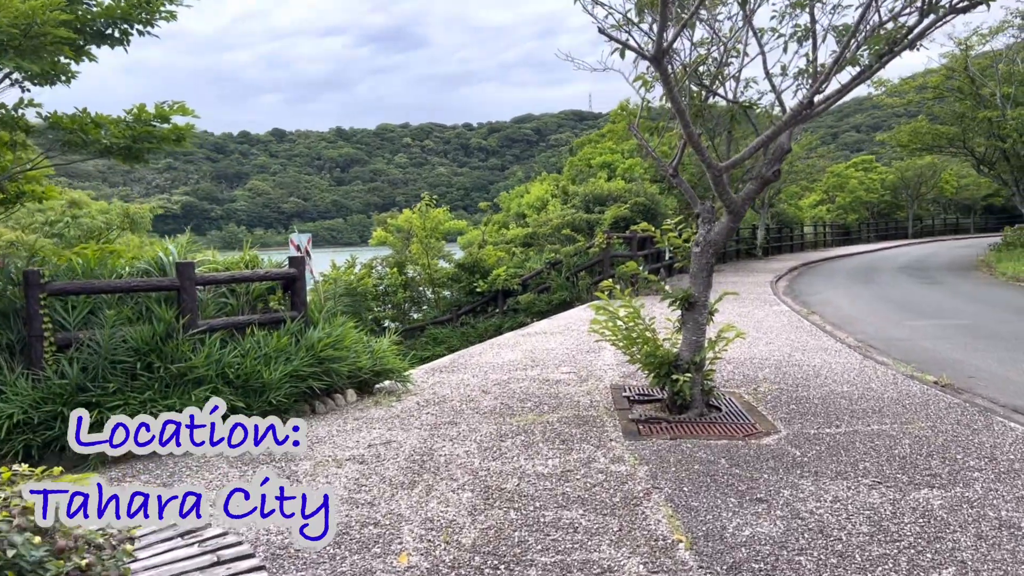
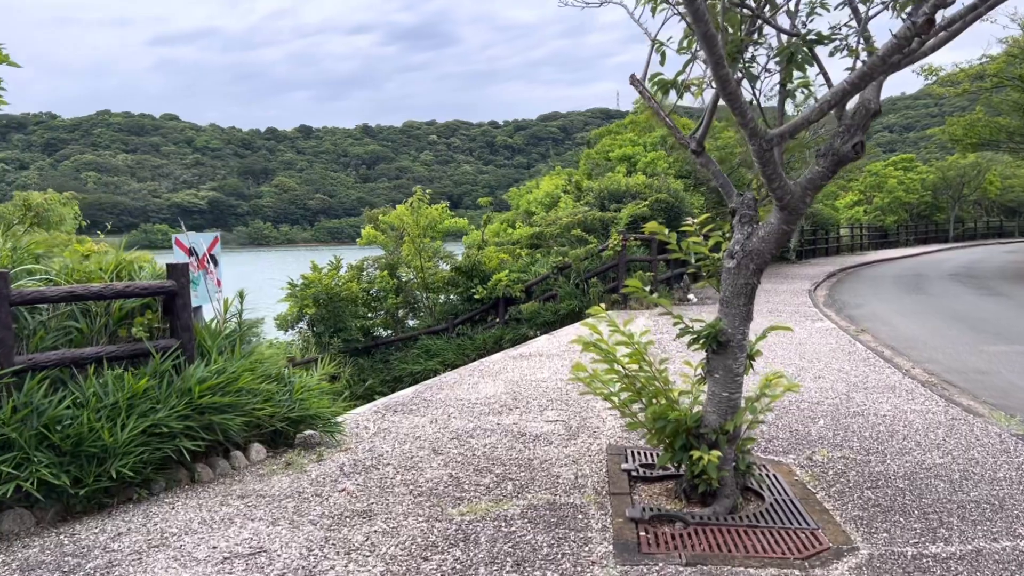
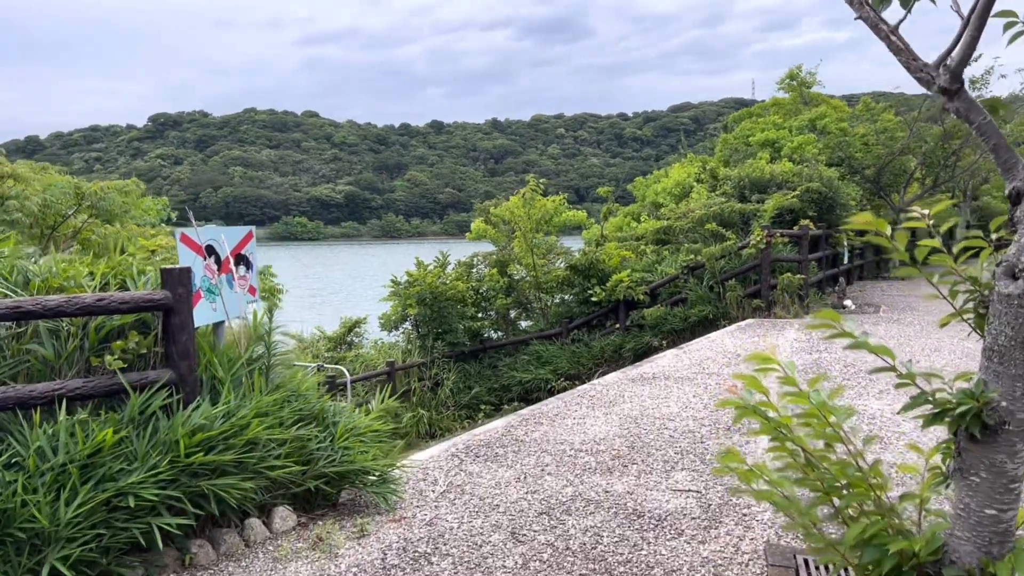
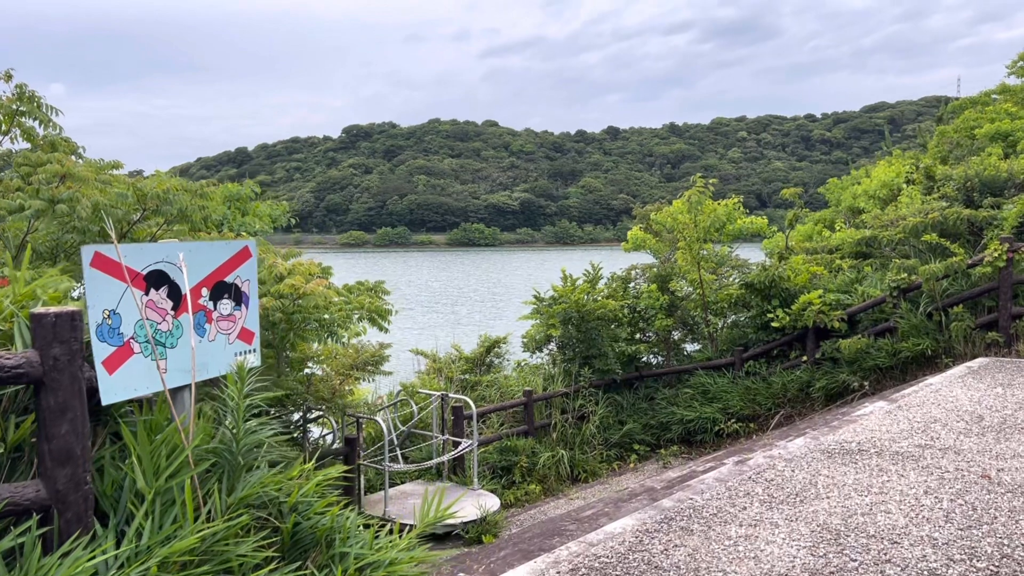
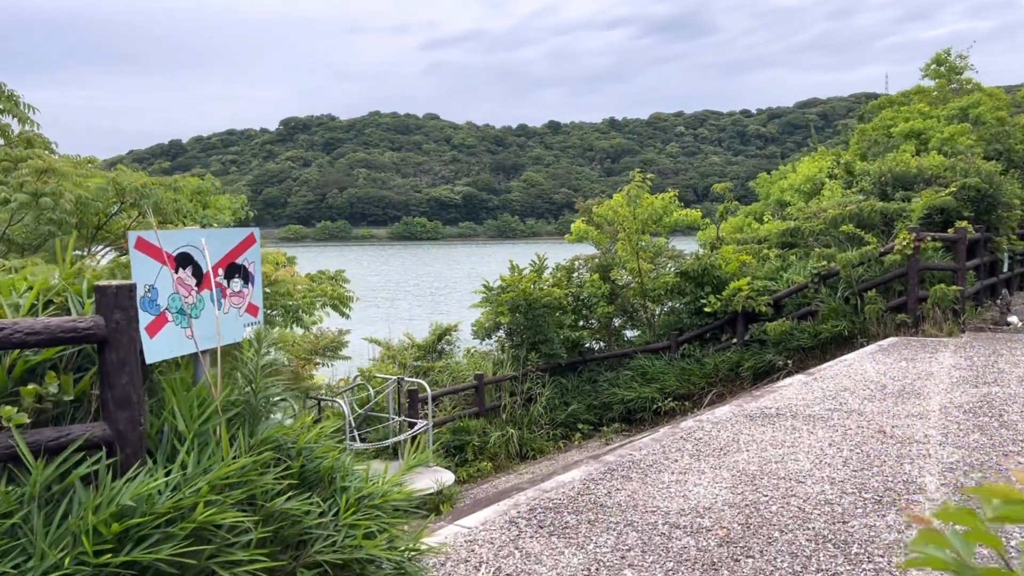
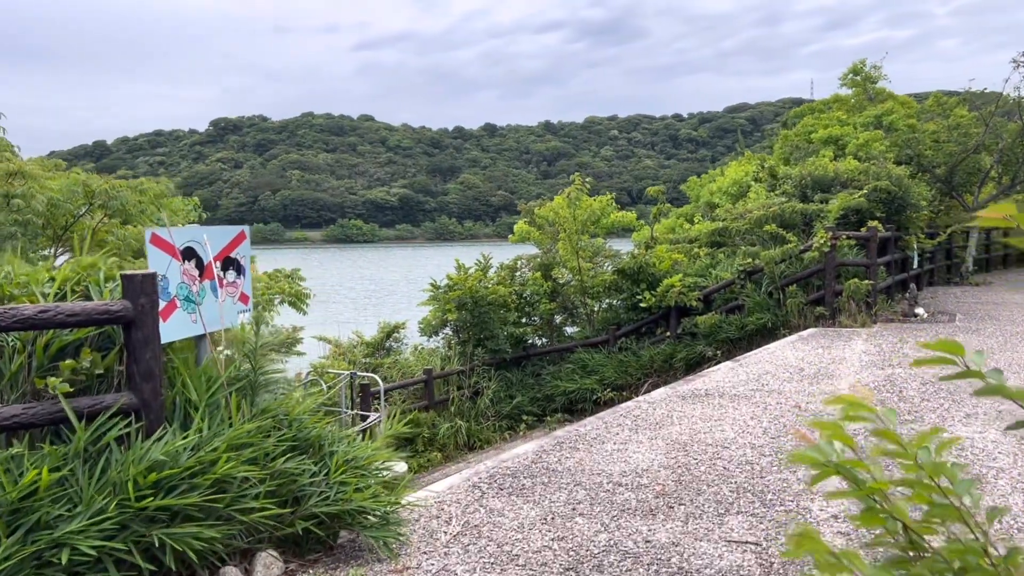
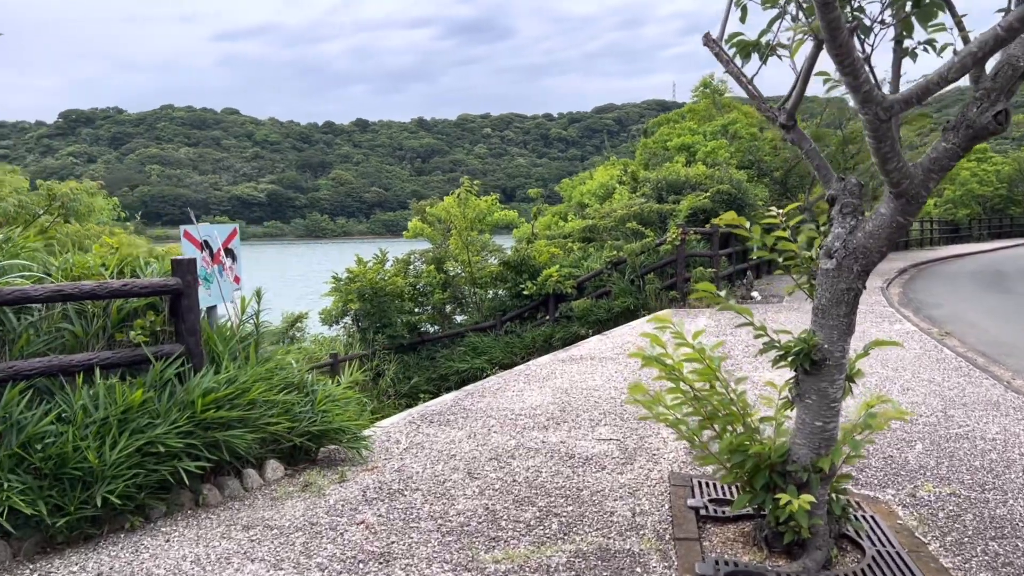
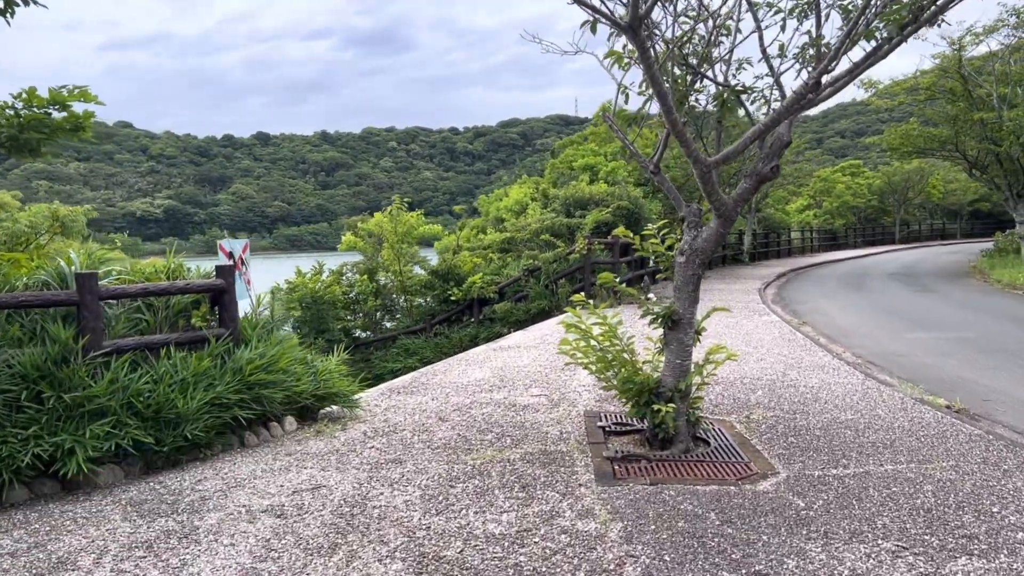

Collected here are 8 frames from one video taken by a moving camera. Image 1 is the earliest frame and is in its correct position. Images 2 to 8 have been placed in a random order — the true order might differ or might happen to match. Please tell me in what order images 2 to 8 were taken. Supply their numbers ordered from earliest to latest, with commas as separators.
8, 2, 7, 3, 6, 5, 4
